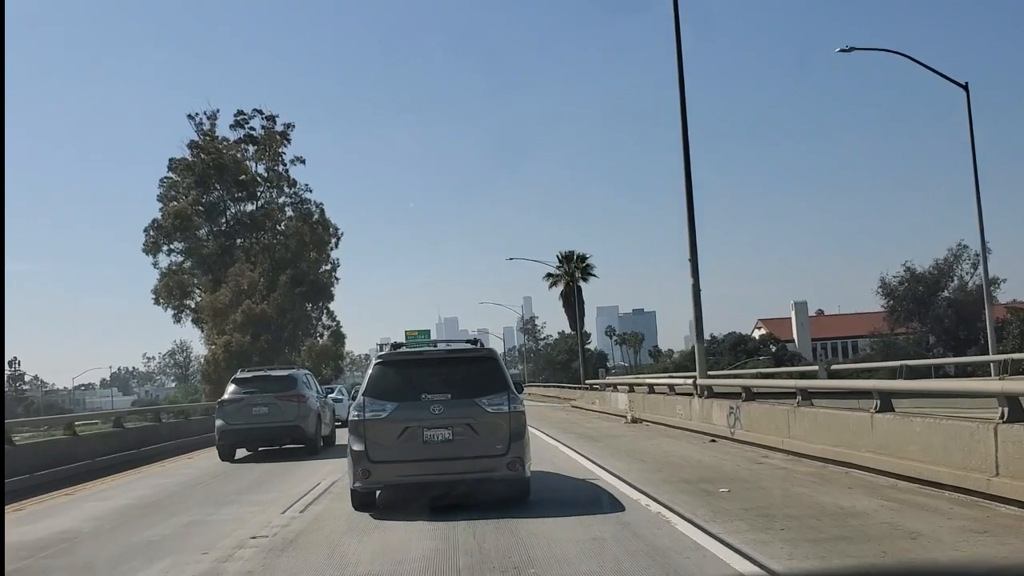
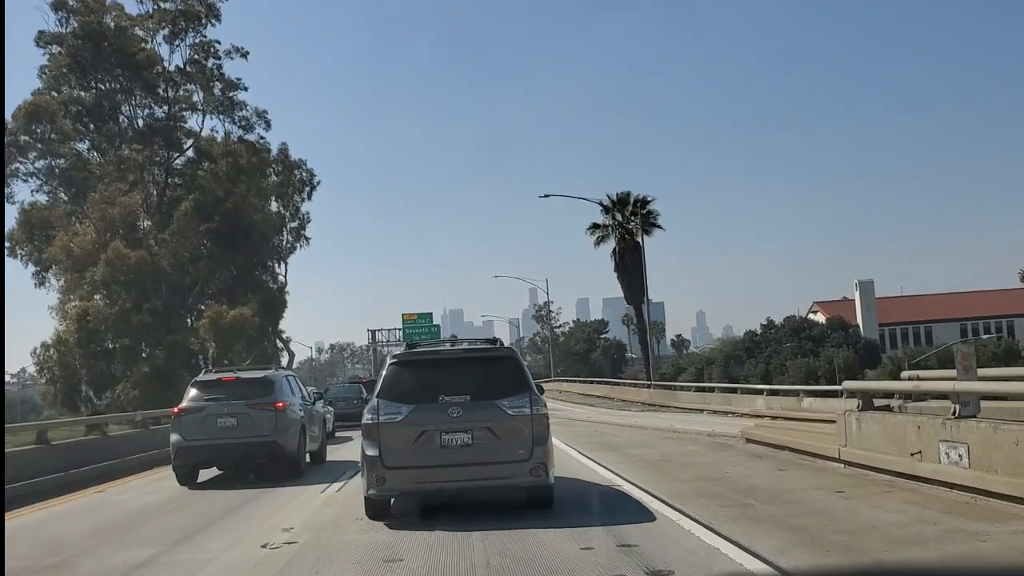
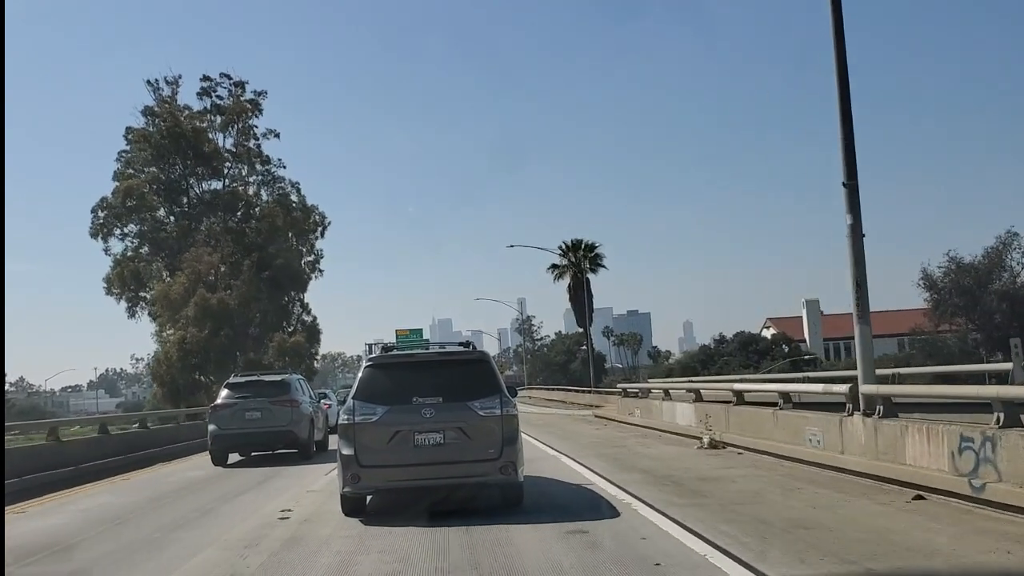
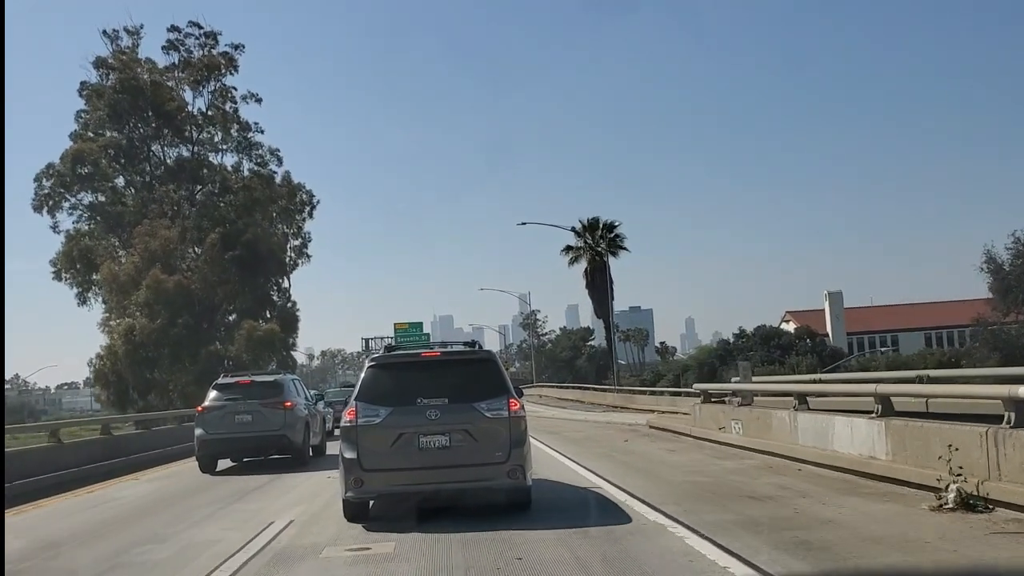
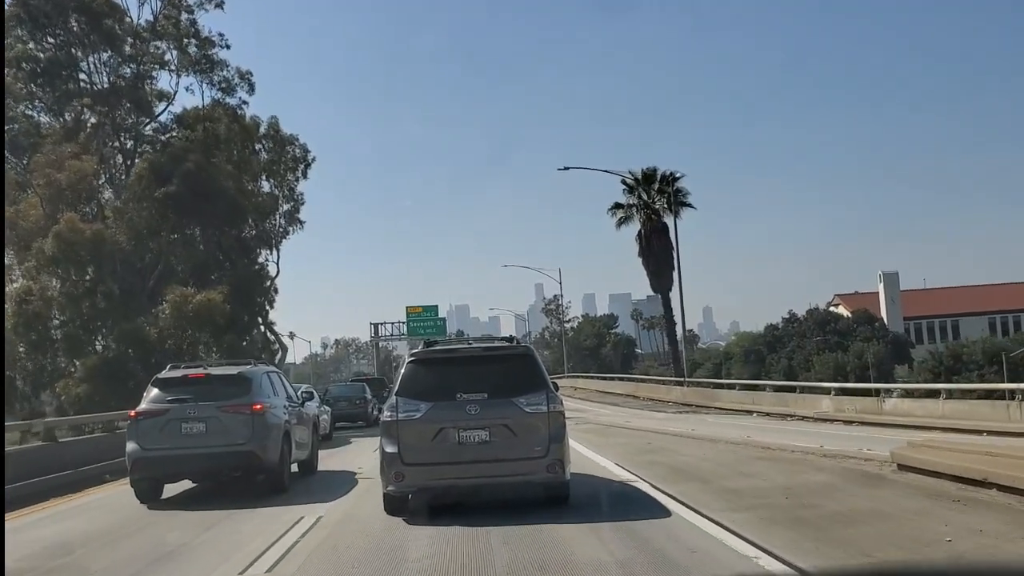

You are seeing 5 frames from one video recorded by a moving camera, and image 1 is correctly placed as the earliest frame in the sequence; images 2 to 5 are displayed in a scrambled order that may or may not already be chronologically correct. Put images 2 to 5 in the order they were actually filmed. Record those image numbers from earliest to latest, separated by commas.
3, 4, 2, 5
